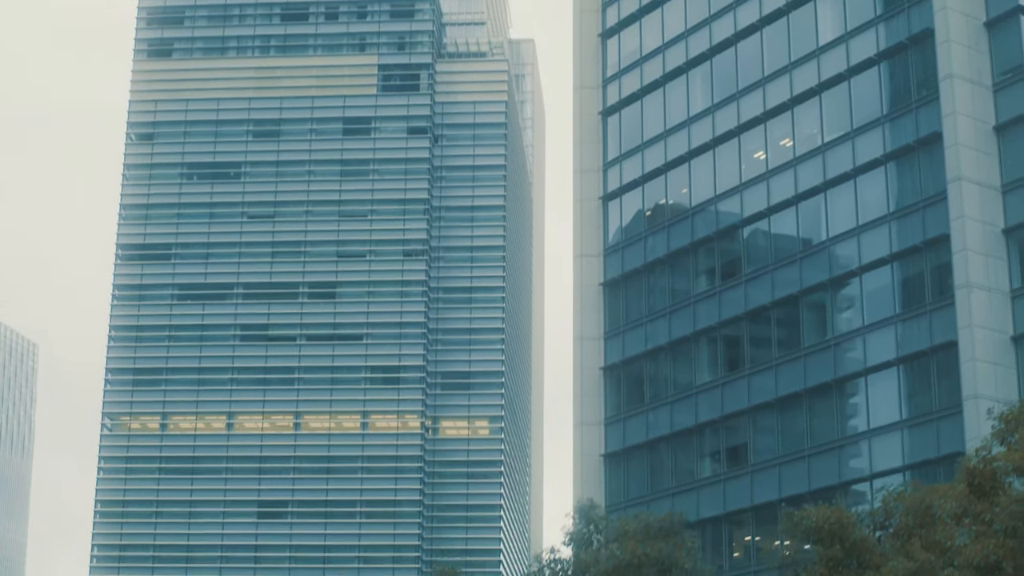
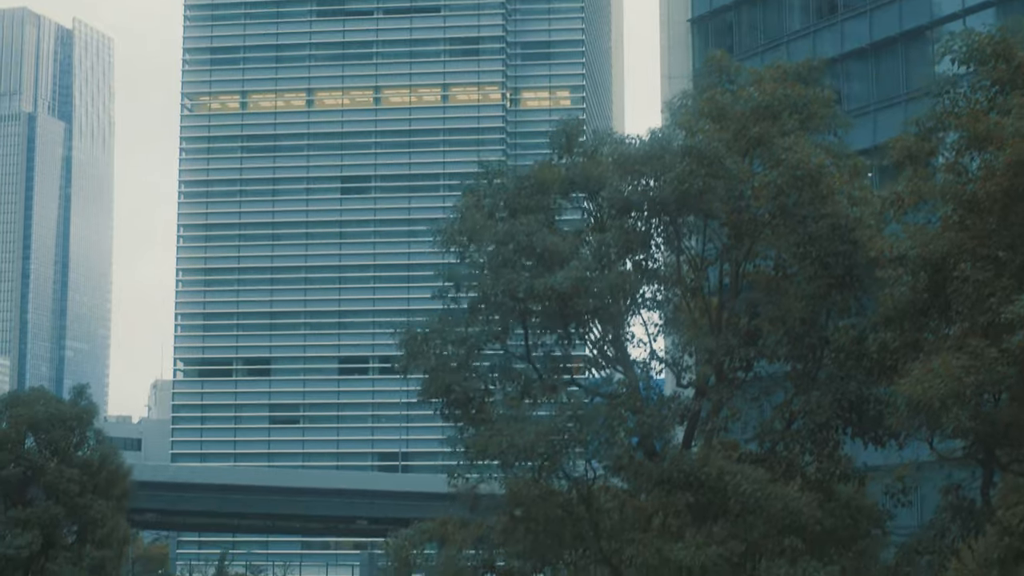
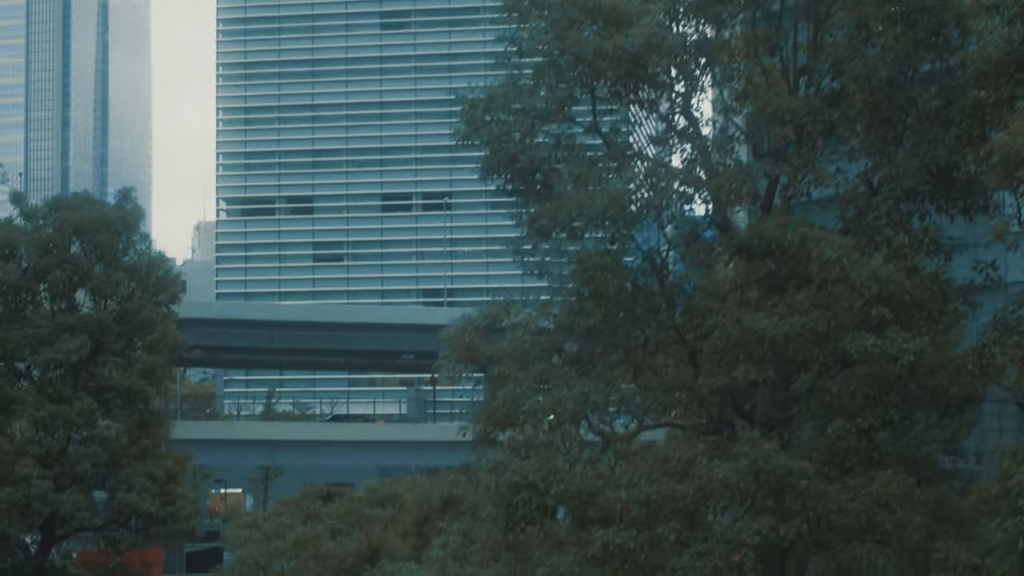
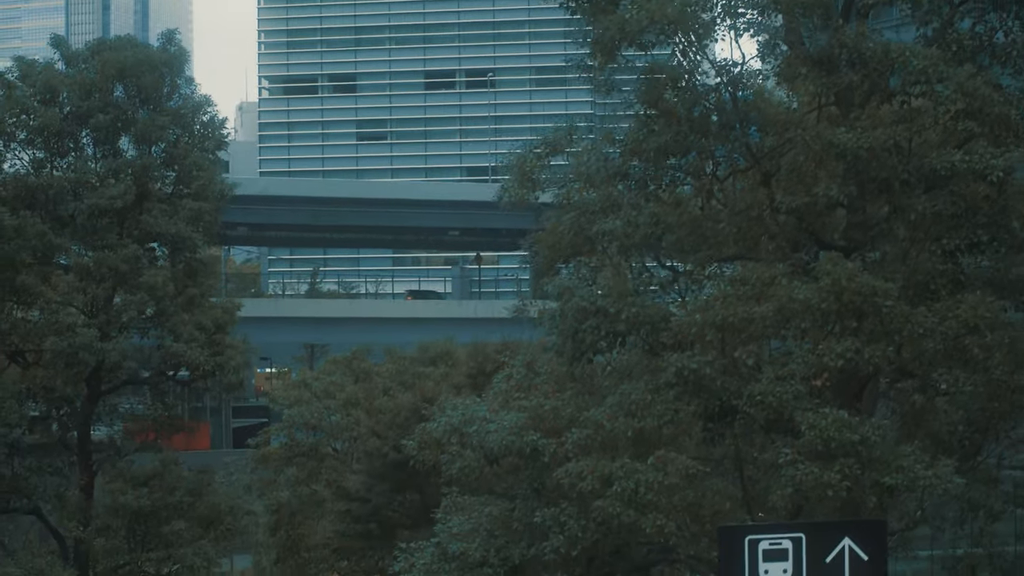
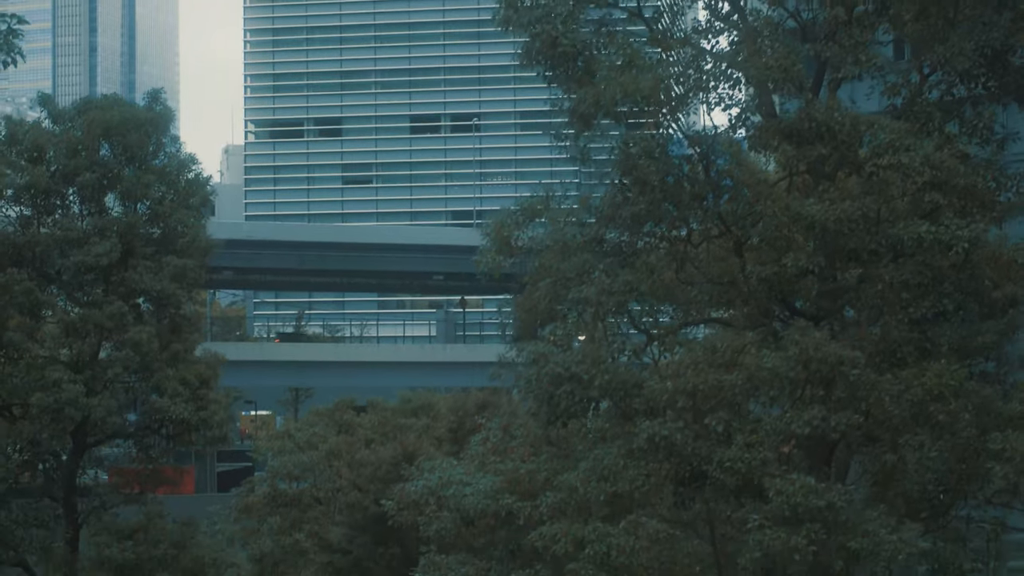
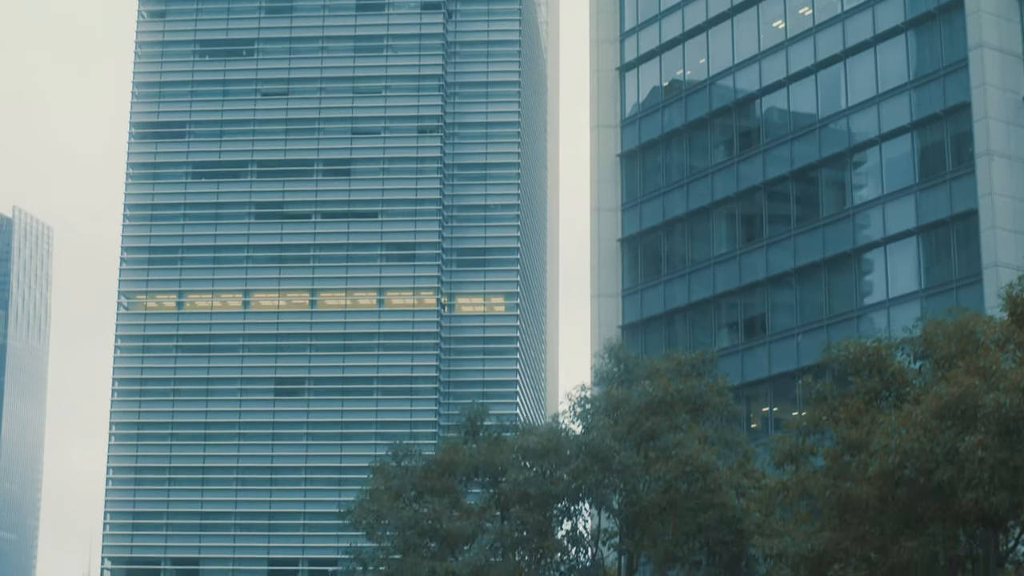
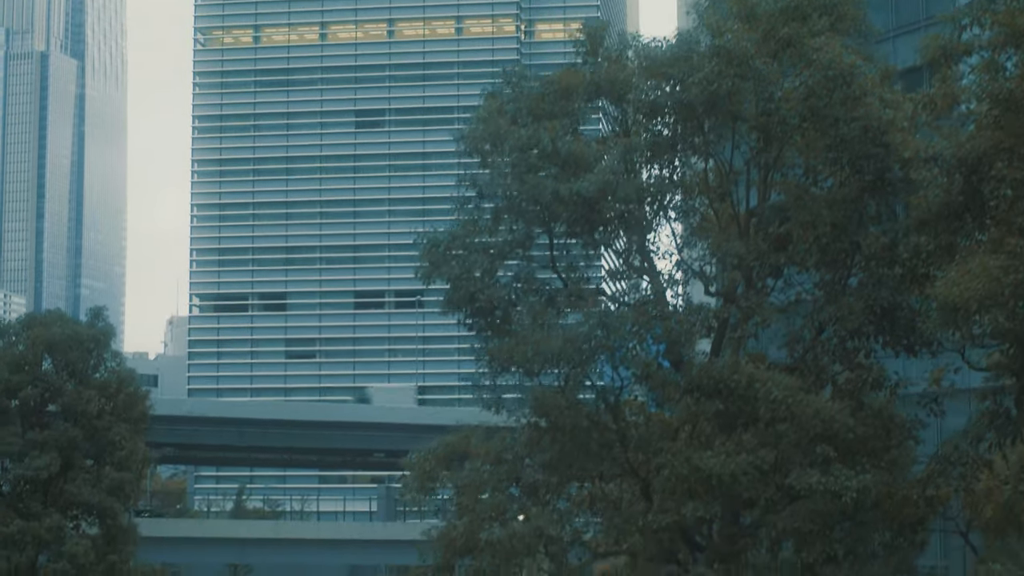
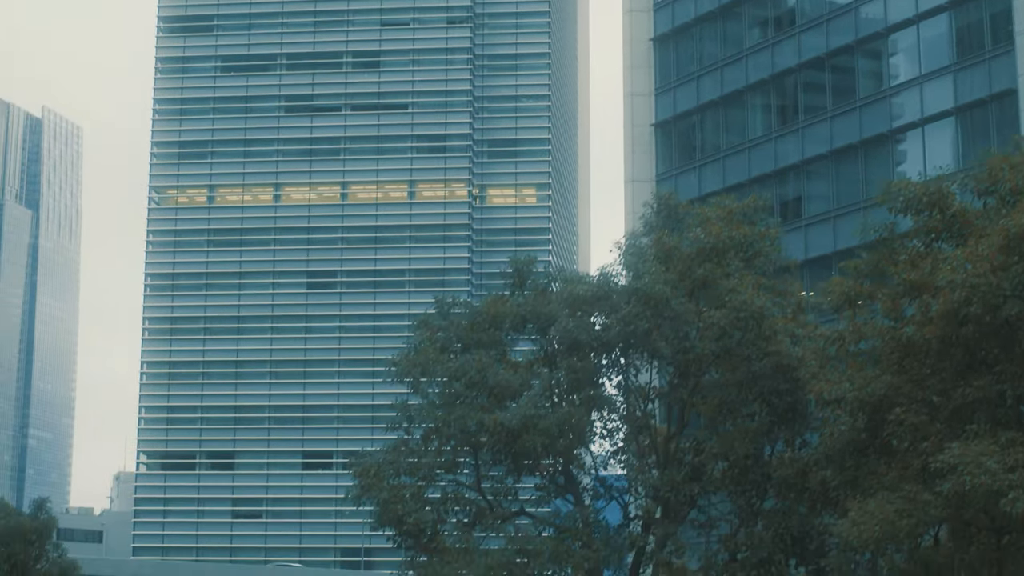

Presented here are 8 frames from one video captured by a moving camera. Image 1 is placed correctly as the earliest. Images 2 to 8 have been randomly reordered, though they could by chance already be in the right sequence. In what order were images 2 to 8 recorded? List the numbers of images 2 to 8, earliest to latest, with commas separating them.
6, 8, 2, 7, 3, 5, 4
